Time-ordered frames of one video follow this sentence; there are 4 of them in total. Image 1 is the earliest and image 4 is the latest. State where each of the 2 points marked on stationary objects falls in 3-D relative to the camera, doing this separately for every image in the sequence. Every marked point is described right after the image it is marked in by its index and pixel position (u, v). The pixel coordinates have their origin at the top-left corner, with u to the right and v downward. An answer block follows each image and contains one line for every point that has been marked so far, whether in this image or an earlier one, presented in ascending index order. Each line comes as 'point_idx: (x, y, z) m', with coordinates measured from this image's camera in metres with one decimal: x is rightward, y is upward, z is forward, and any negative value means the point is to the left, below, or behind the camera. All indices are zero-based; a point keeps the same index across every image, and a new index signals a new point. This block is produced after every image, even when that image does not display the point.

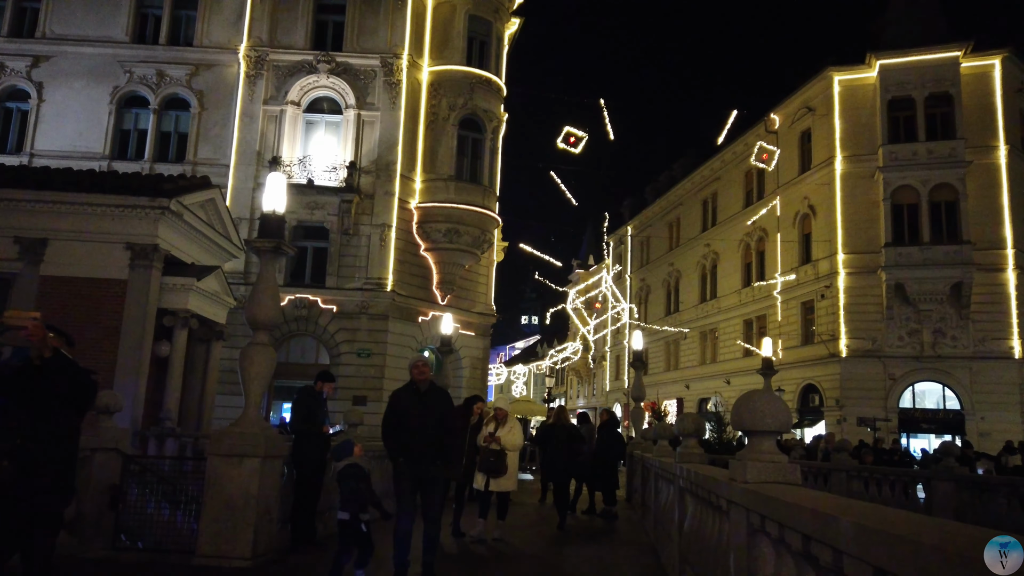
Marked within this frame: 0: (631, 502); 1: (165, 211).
0: (+2.4, -4.4, +16.0) m
1: (-6.5, +1.5, +14.7) m
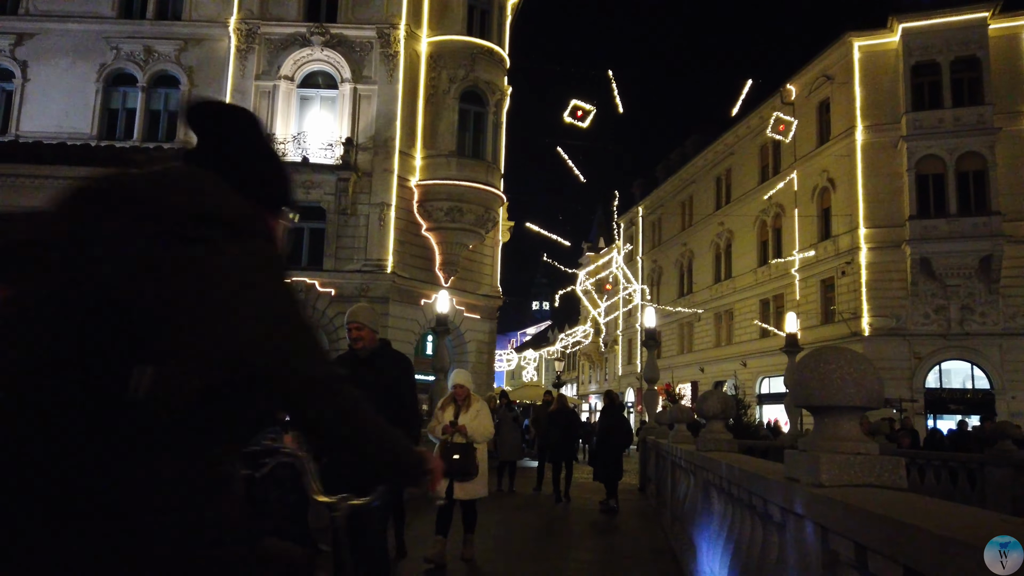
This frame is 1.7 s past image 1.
0: (+2.5, -3.8, +14.8) m
1: (-6.6, +1.8, +13.6) m
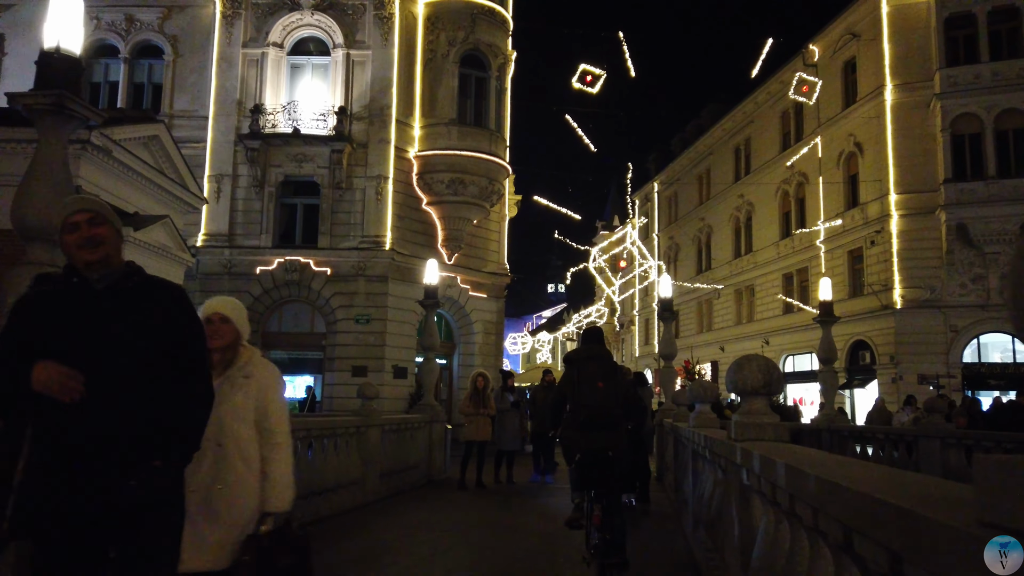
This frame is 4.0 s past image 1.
0: (+2.6, -3.3, +13.3) m
1: (-6.6, +2.2, +12.1) m
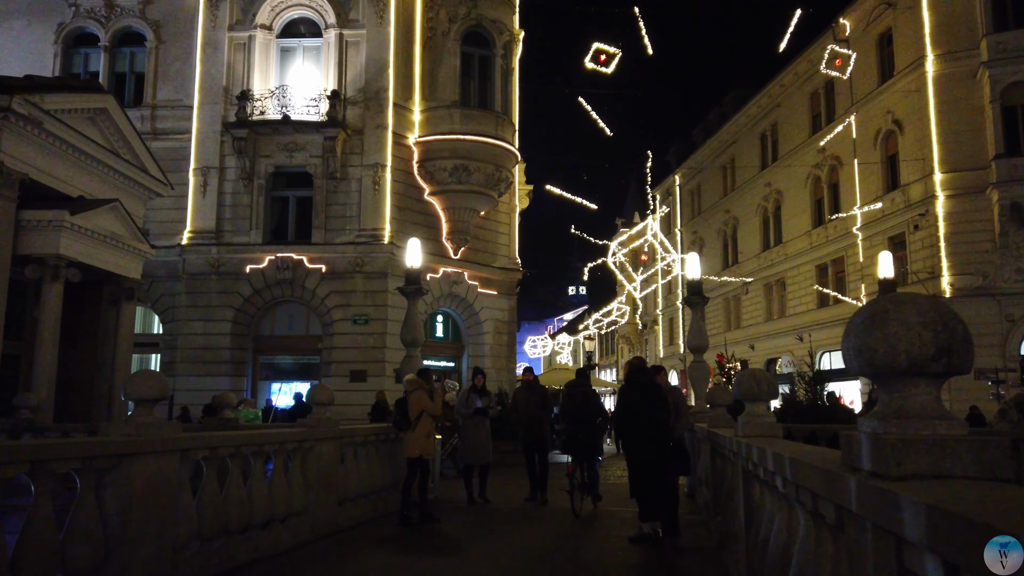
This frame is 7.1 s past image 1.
0: (+2.6, -3.0, +11.2) m
1: (-6.7, +2.3, +10.3) m
